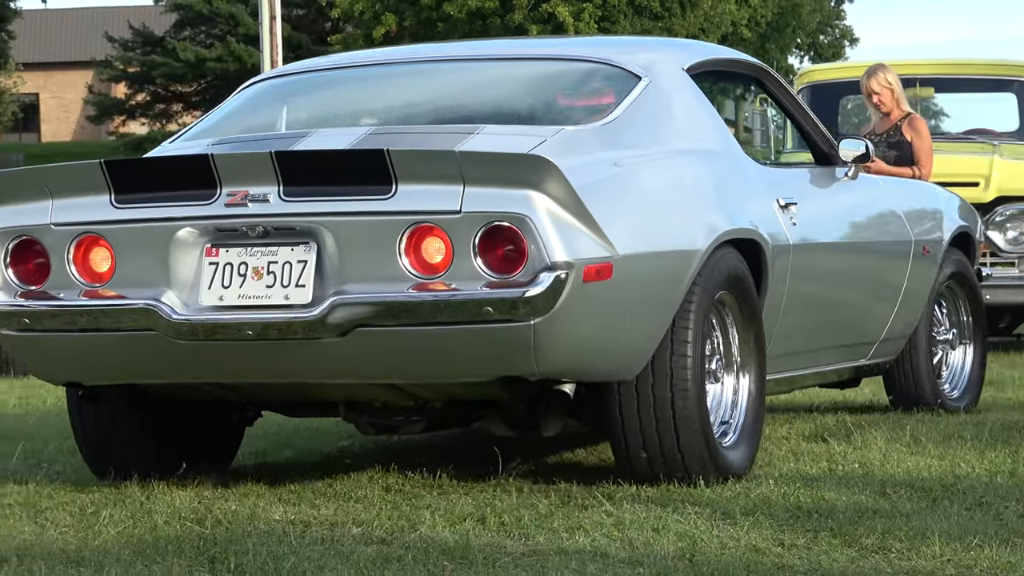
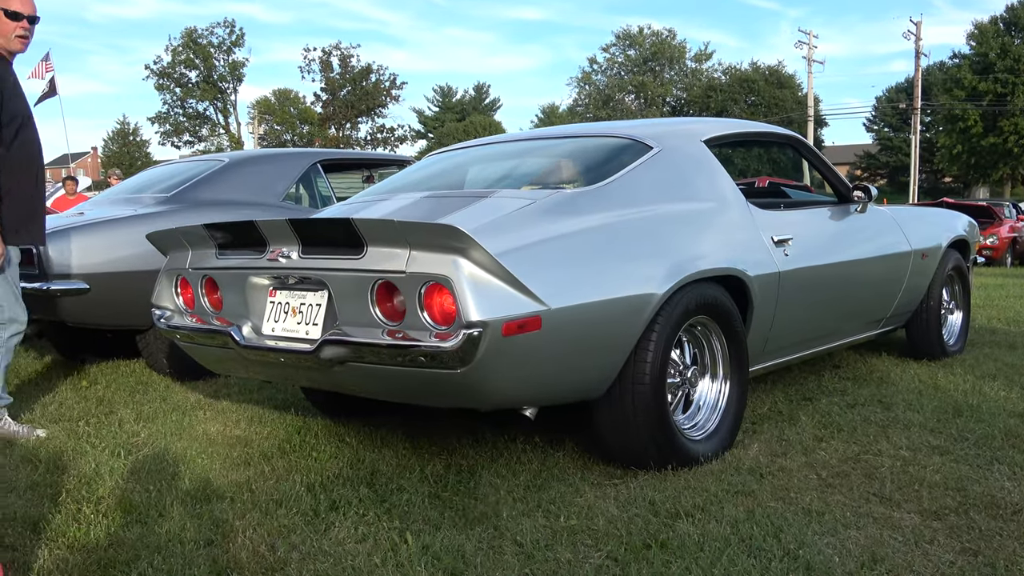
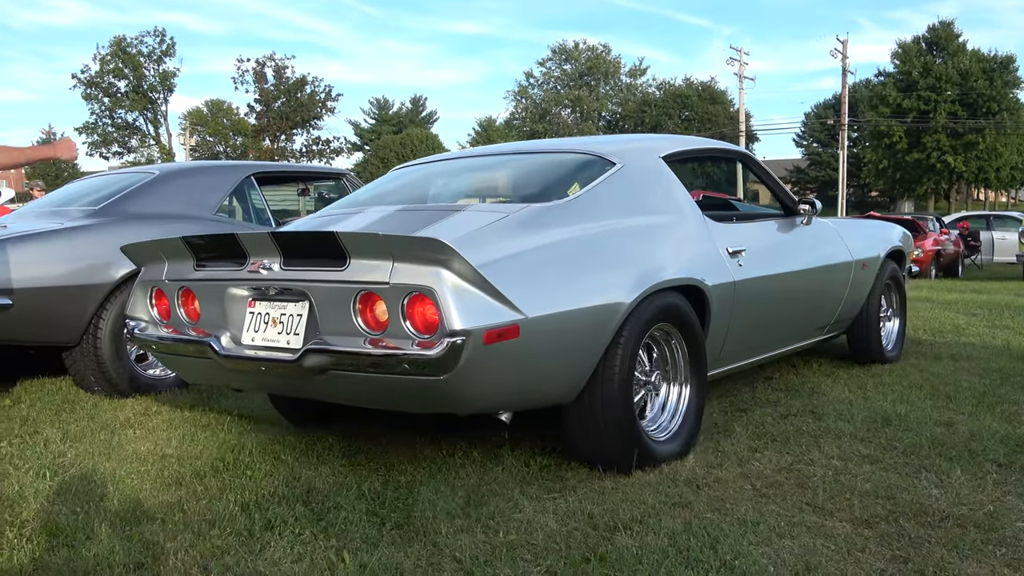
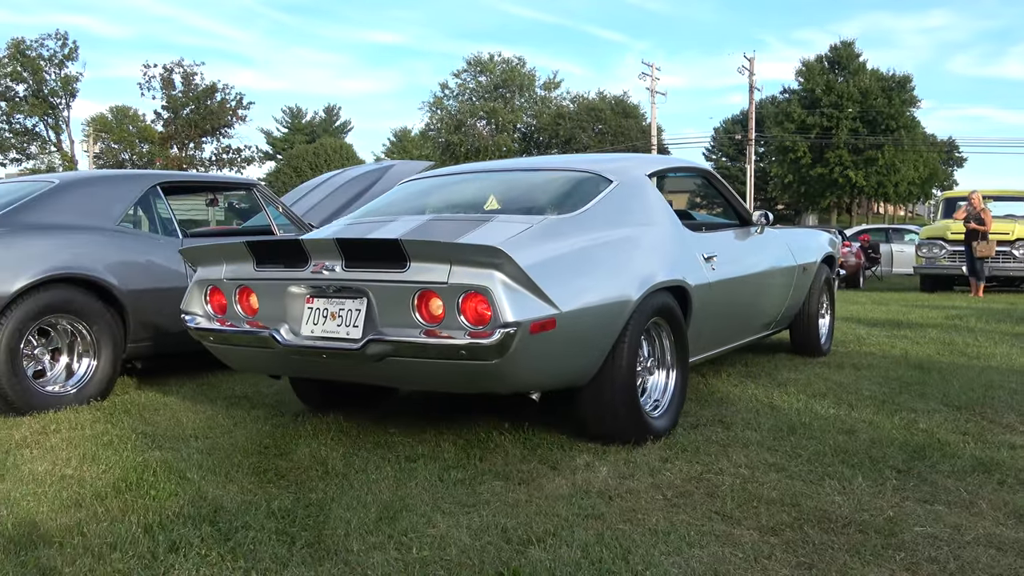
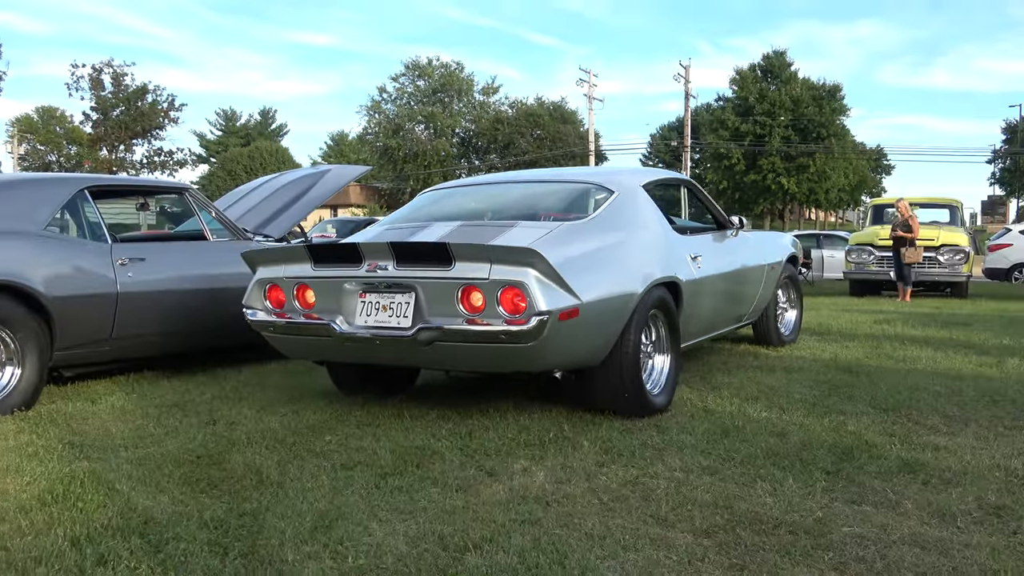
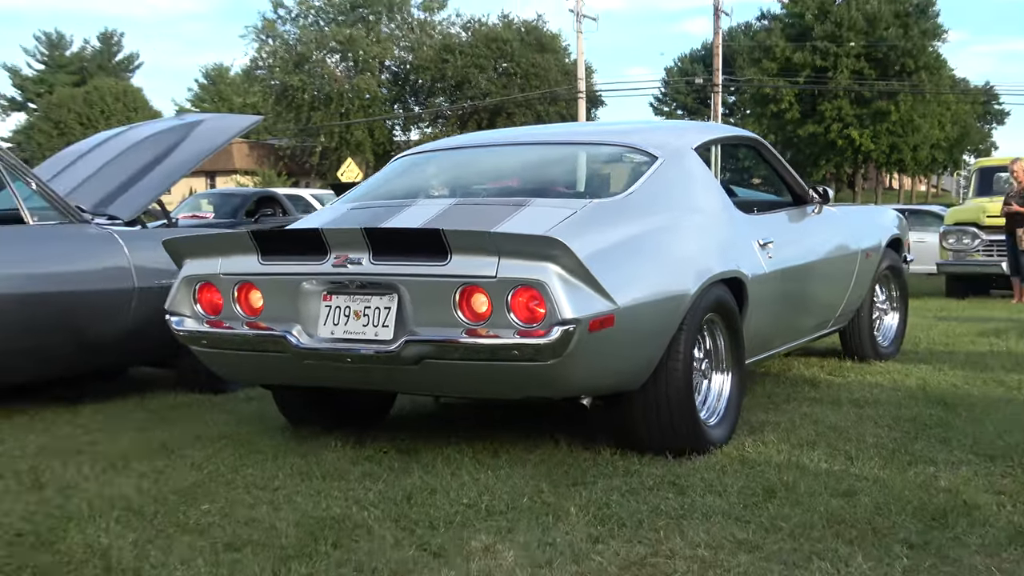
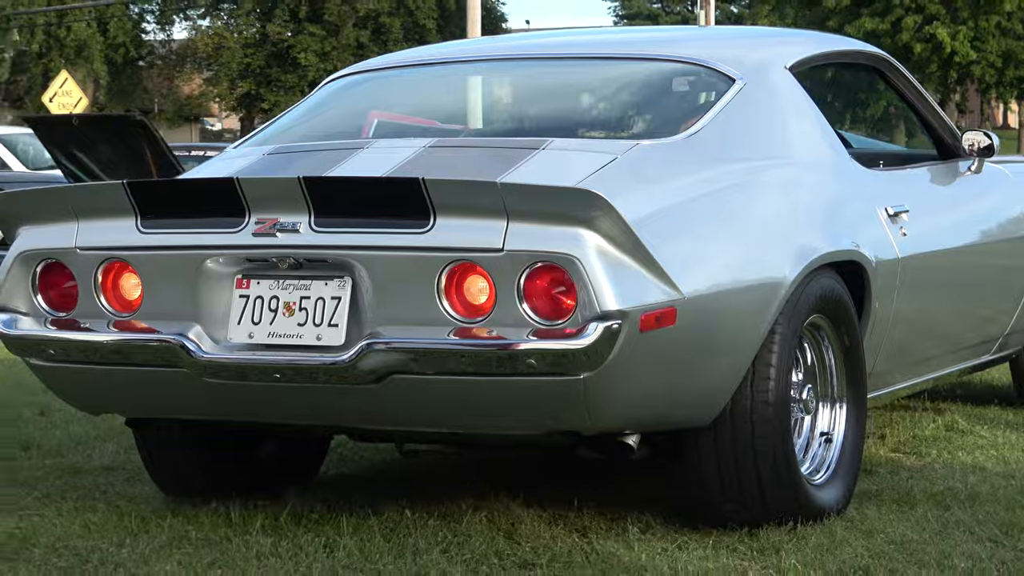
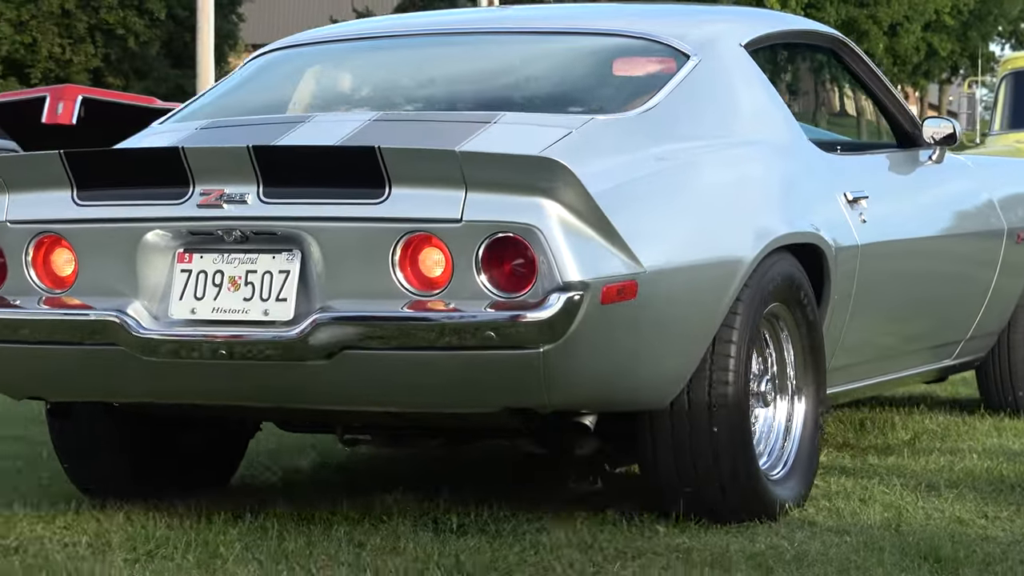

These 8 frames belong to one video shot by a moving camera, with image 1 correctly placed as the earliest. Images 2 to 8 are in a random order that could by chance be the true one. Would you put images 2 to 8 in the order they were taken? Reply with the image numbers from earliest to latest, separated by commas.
8, 7, 6, 5, 4, 3, 2
